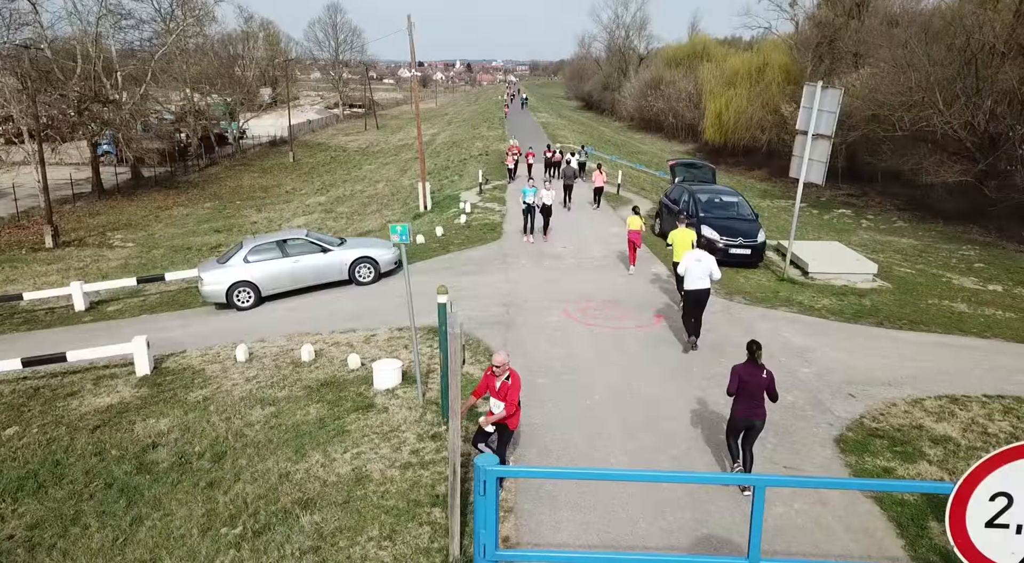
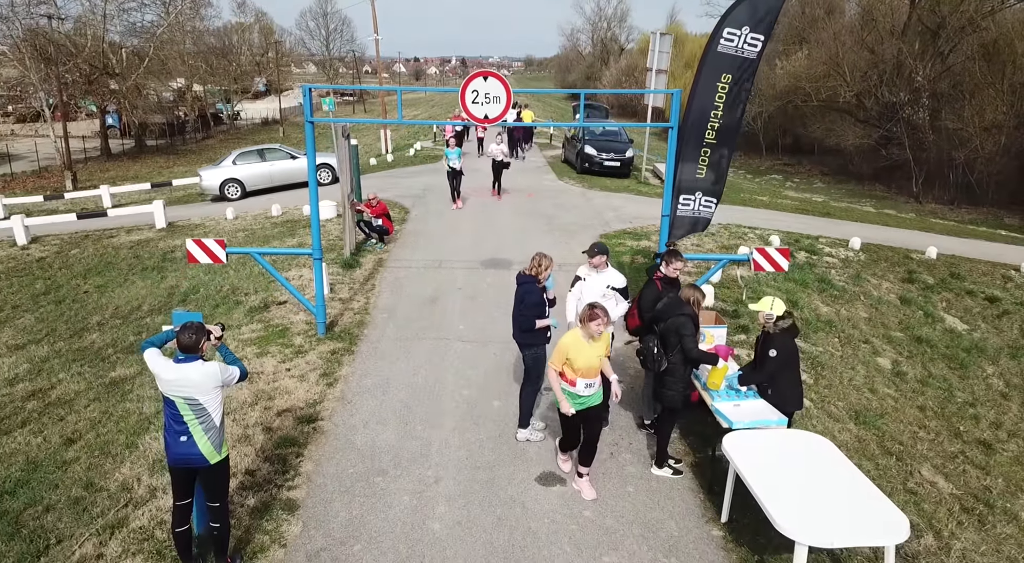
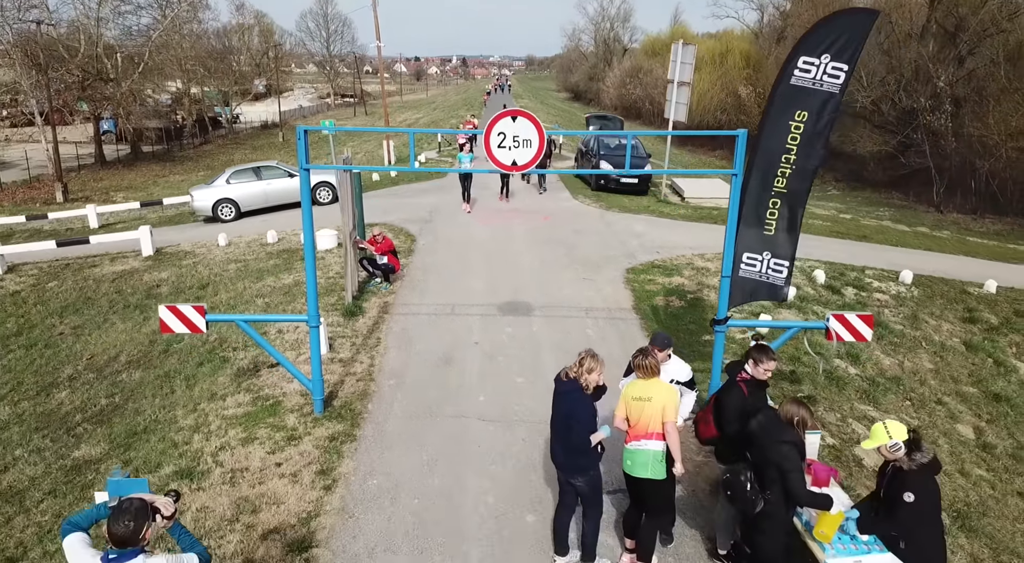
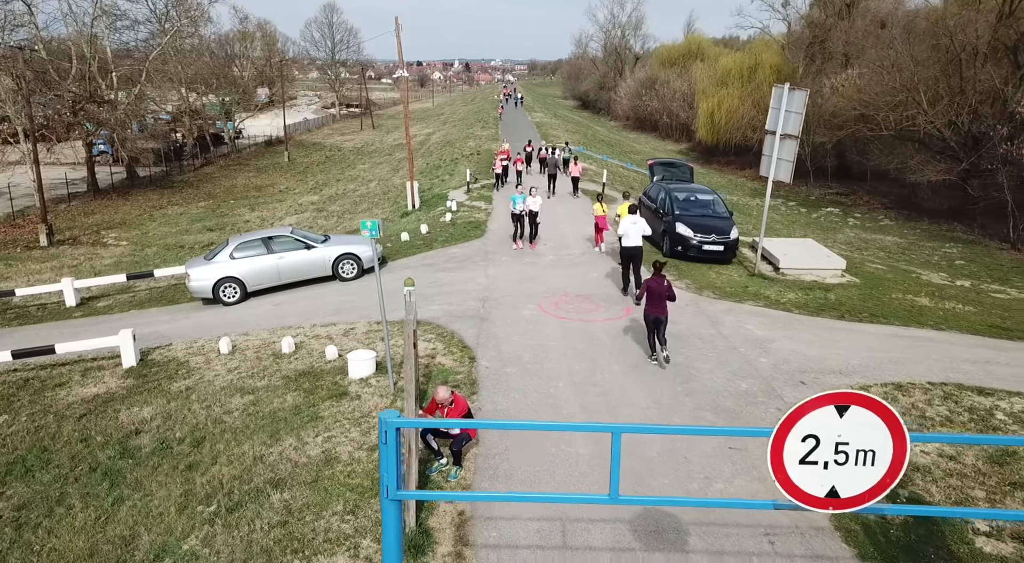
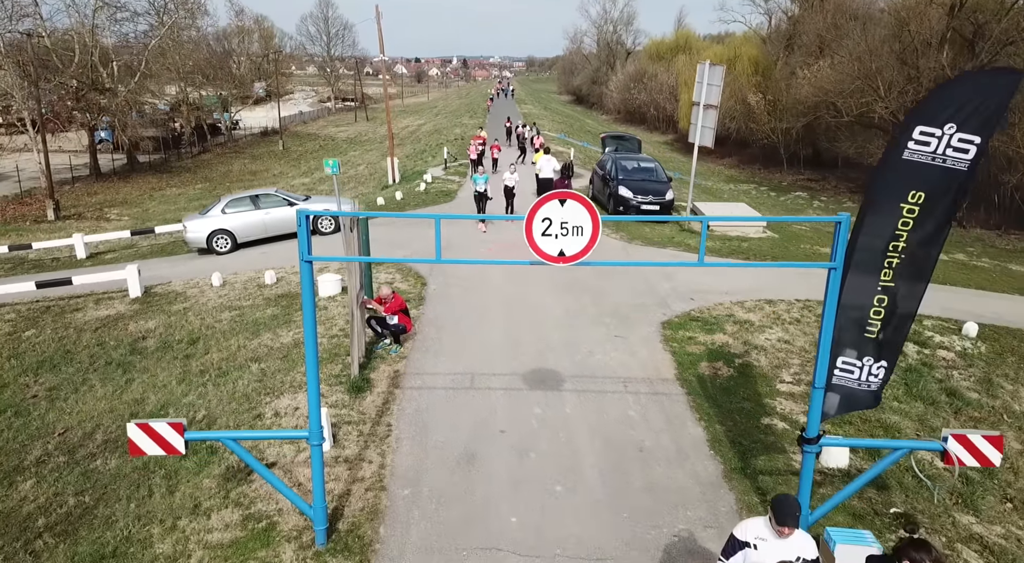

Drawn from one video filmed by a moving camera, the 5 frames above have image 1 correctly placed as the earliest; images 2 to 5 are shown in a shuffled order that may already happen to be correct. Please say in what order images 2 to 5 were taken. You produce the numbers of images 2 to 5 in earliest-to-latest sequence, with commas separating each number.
4, 5, 3, 2
